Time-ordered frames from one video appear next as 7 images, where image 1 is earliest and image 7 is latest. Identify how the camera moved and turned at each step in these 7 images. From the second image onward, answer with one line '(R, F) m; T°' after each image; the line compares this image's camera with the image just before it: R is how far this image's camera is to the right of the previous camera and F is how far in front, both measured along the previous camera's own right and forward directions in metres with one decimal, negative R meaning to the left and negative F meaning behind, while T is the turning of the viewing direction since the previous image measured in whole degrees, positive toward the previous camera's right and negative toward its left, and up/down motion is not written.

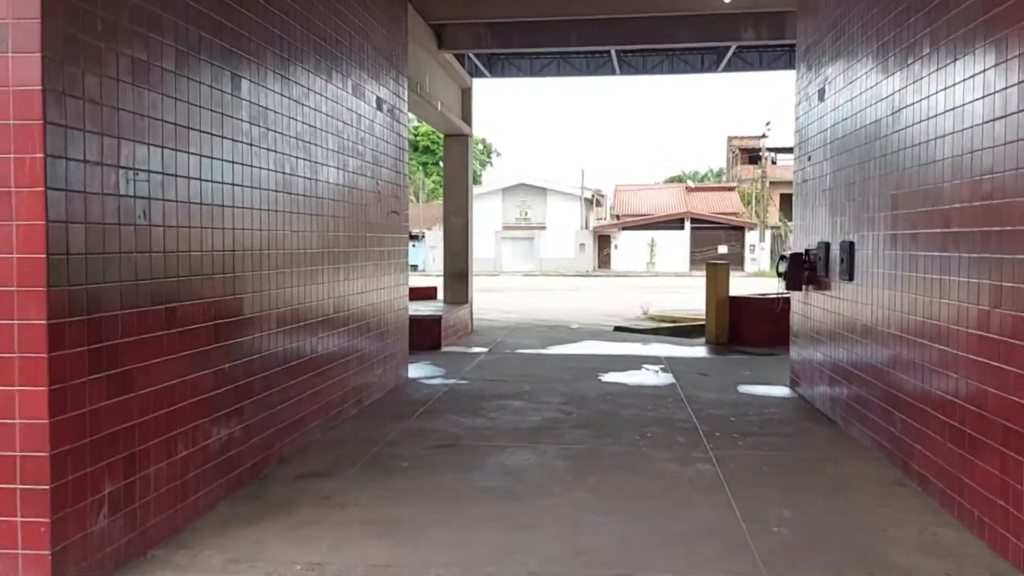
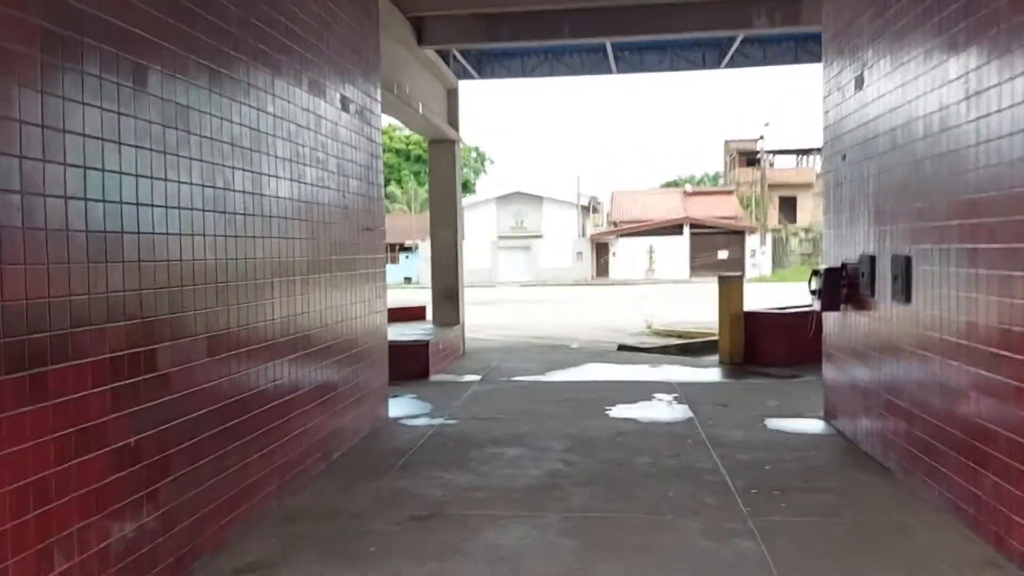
(0.0, +0.8) m; 0°
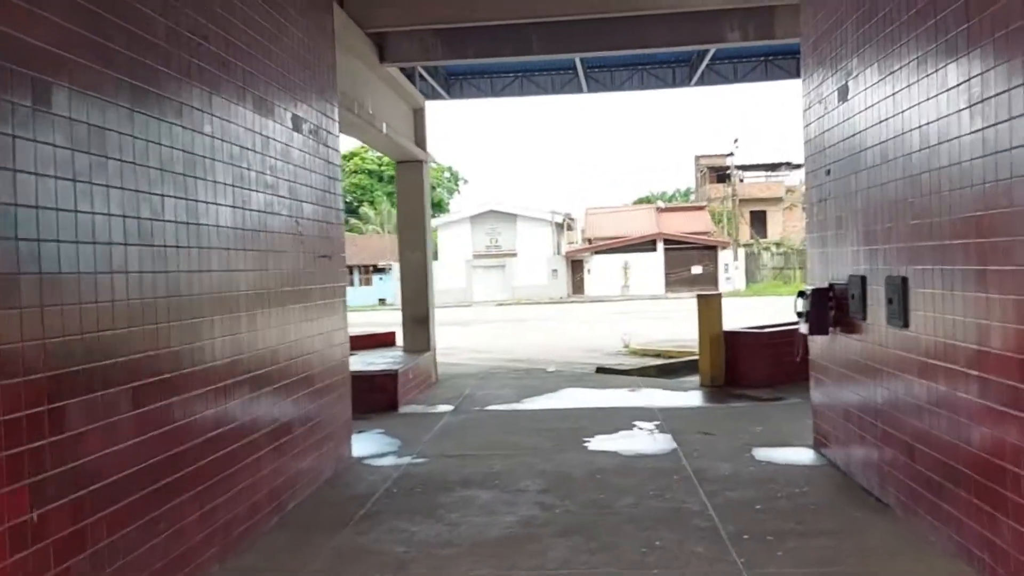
(0.0, +0.3) m; +2°
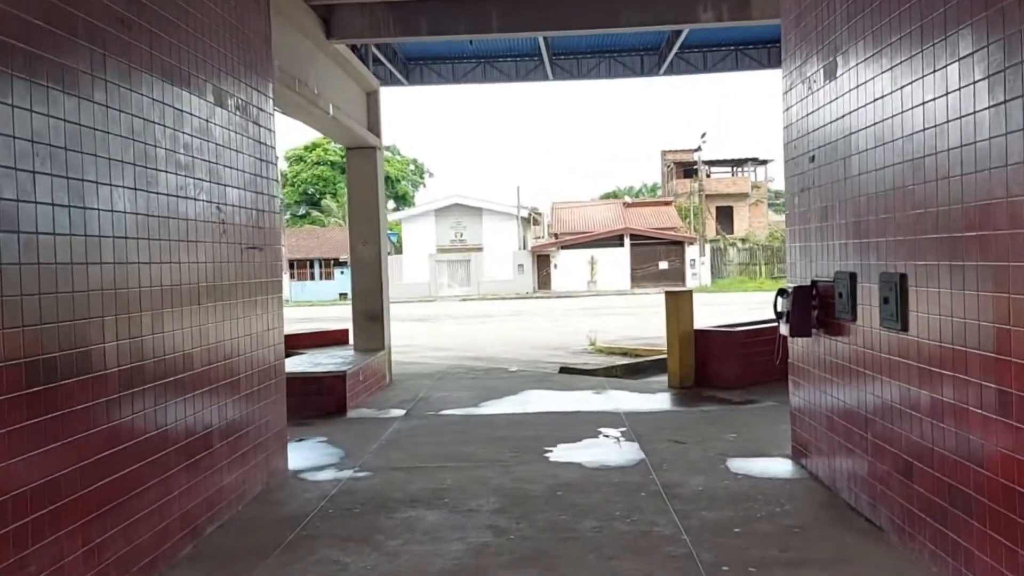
(+0.1, +0.5) m; +2°
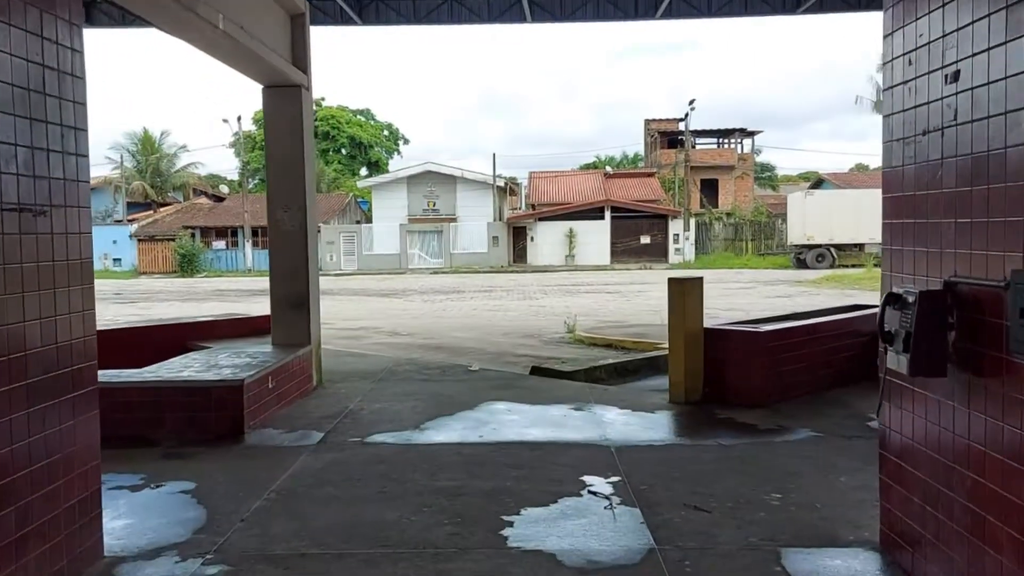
(+0.1, +1.8) m; +2°
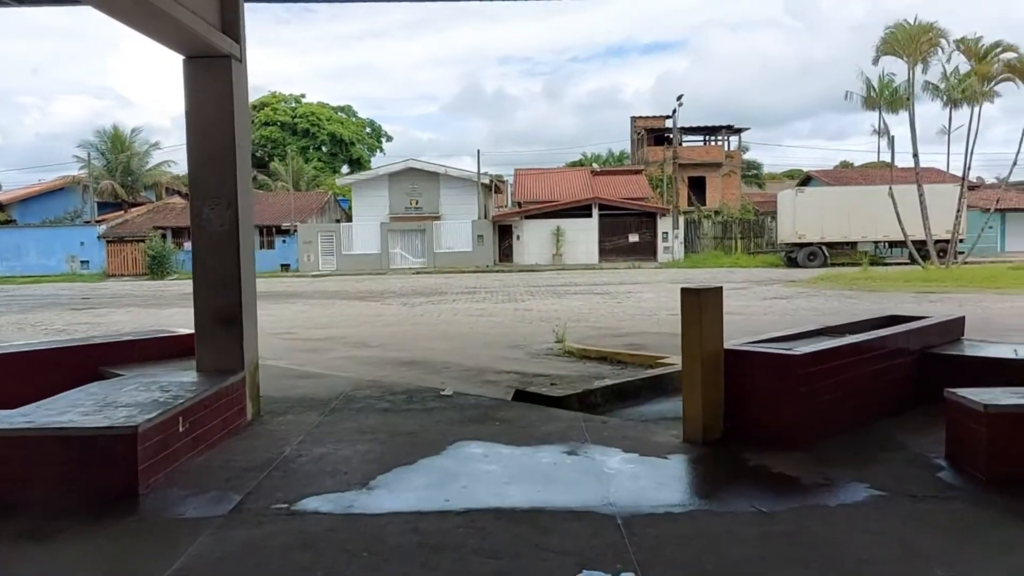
(+0.1, +1.2) m; +1°
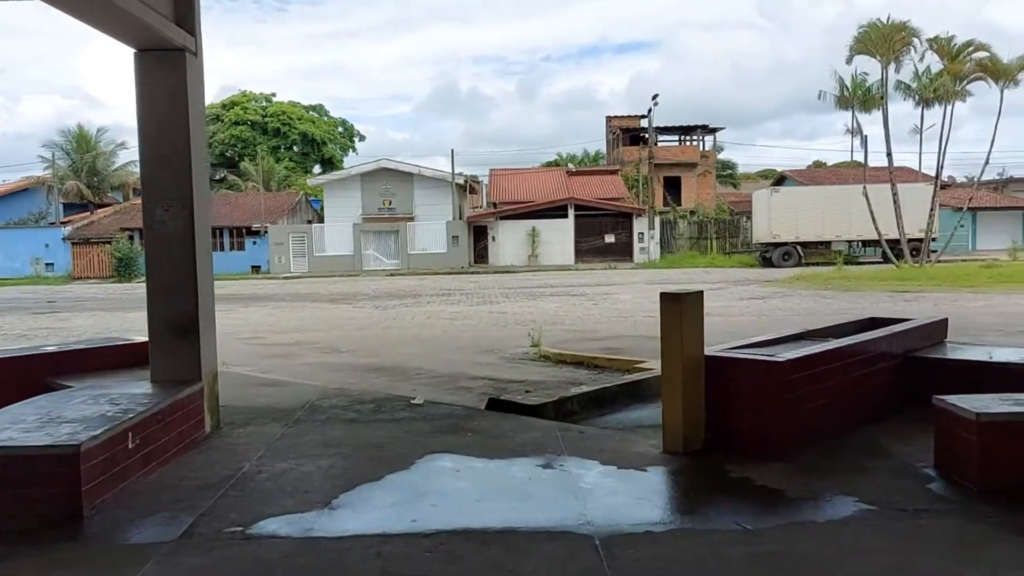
(0.0, +0.2) m; +2°
